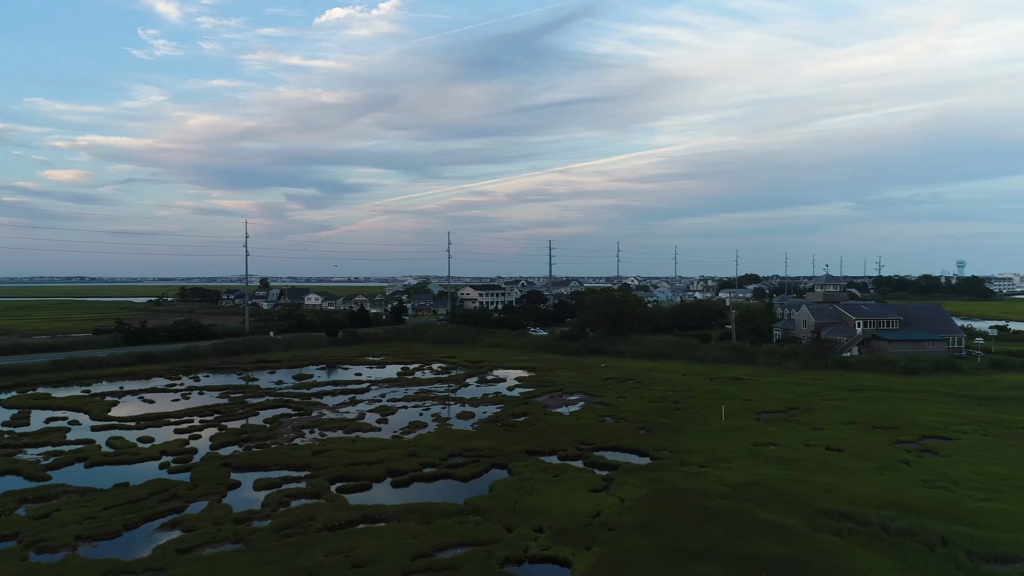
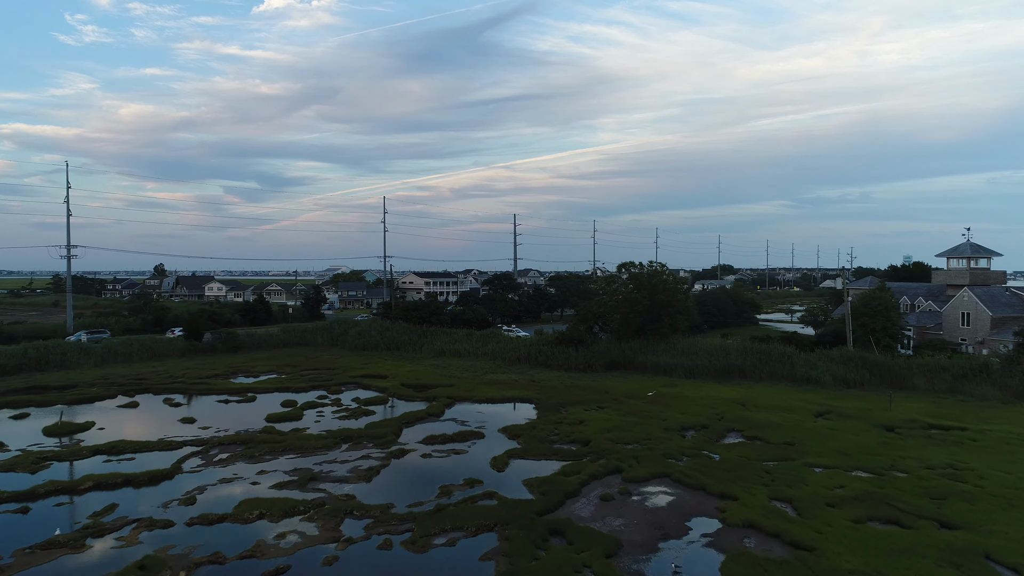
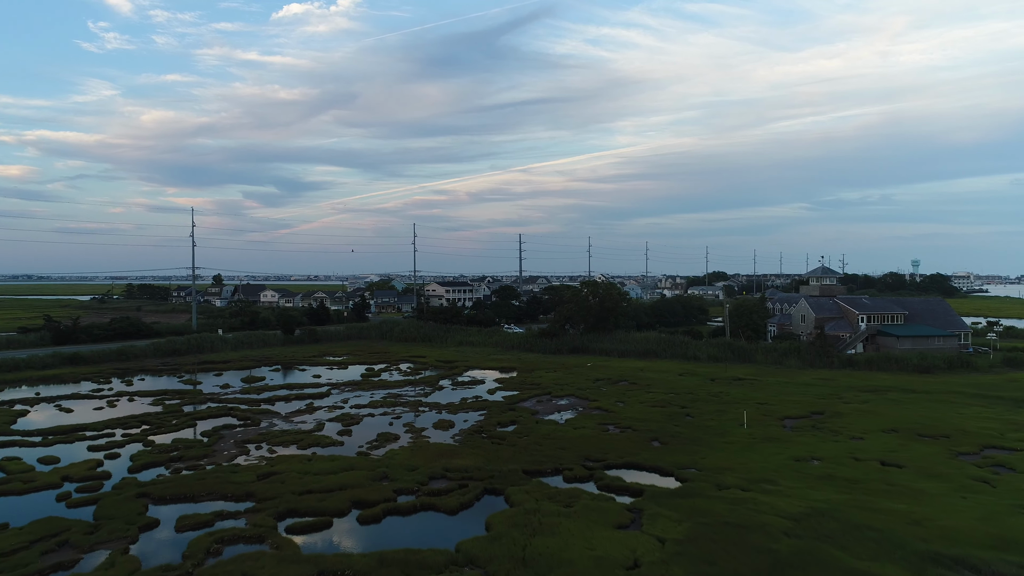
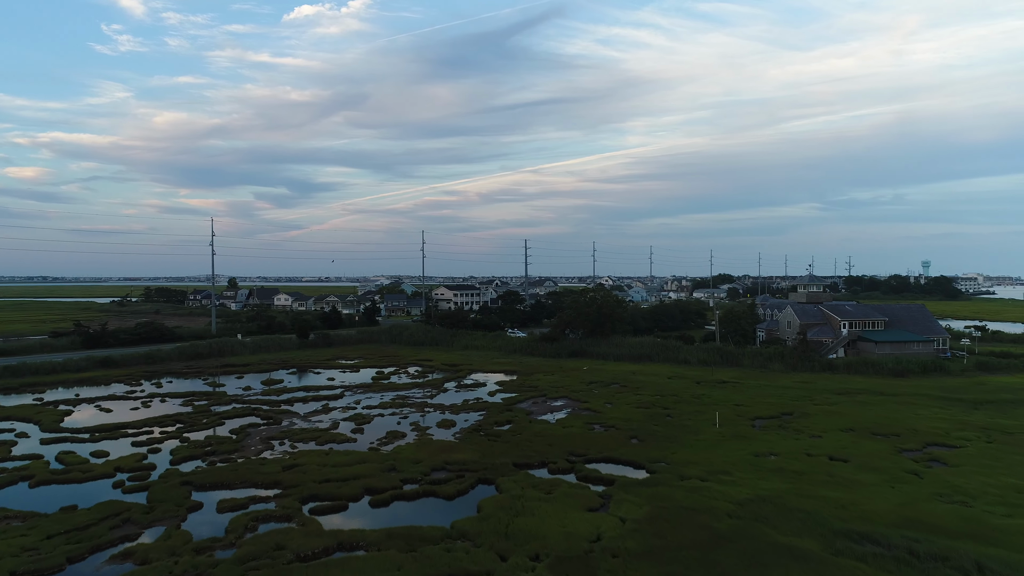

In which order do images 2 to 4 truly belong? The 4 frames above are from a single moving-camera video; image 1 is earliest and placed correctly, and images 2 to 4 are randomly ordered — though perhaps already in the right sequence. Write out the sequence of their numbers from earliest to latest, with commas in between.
4, 3, 2
